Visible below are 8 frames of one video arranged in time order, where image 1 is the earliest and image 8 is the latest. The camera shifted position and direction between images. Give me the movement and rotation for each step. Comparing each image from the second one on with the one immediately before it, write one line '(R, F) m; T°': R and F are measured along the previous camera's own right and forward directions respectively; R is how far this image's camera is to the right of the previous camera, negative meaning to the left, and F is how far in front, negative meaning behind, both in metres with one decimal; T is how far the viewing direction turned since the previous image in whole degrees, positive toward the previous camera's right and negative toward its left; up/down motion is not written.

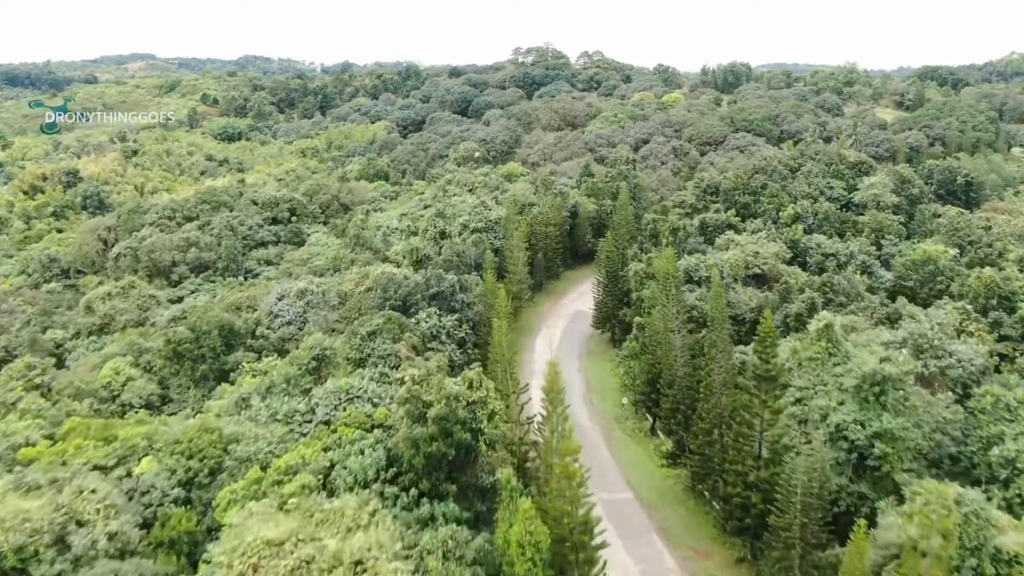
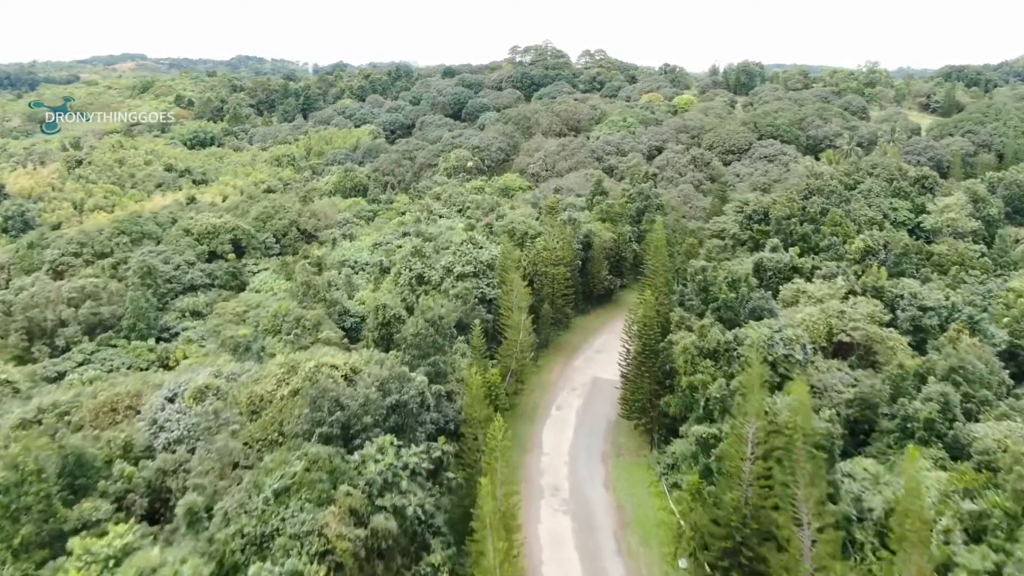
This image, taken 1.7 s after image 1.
(0.0, +7.3) m; 0°
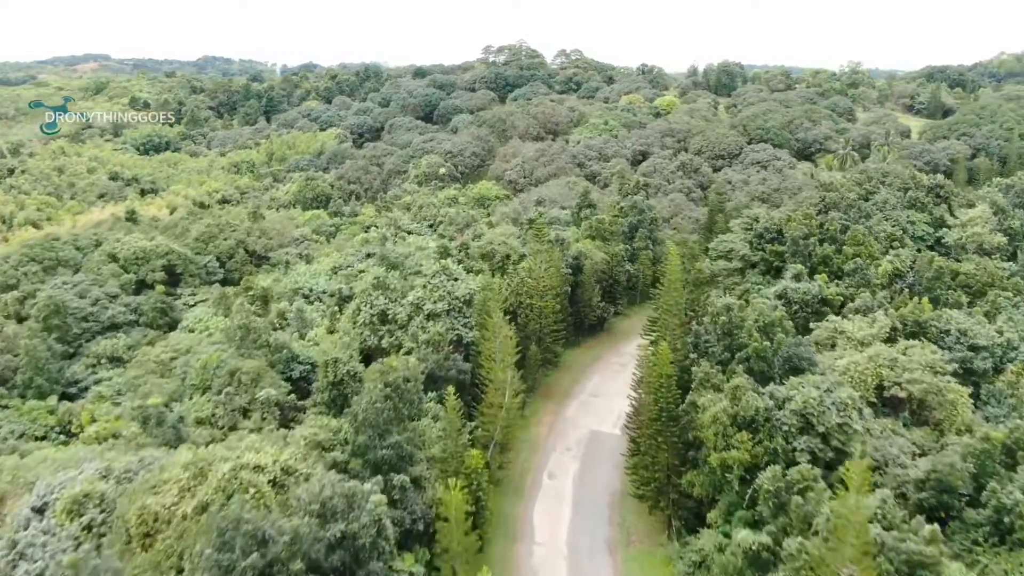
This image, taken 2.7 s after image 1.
(-0.2, +3.9) m; +2°
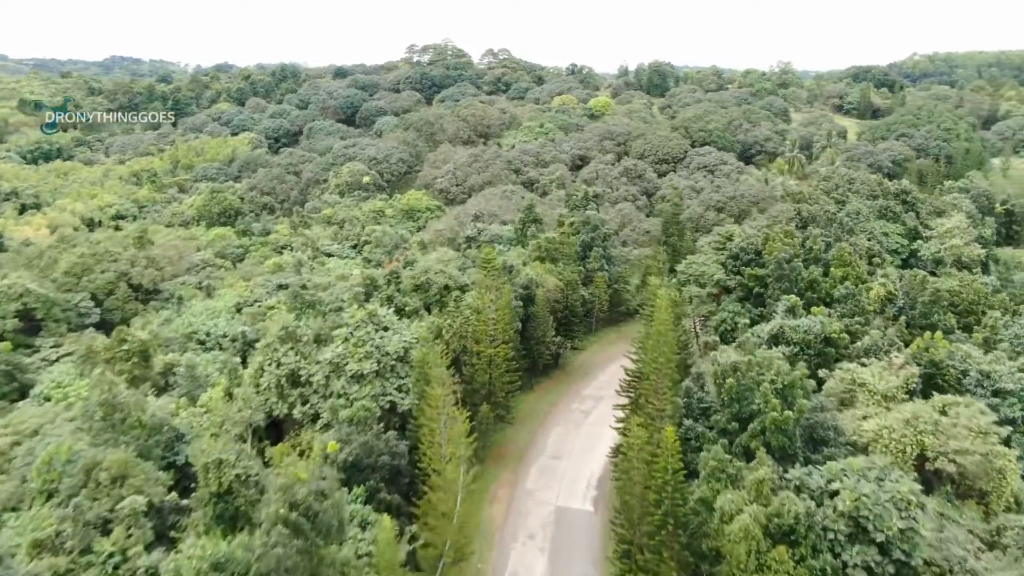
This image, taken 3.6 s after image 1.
(-0.3, +4.0) m; +5°
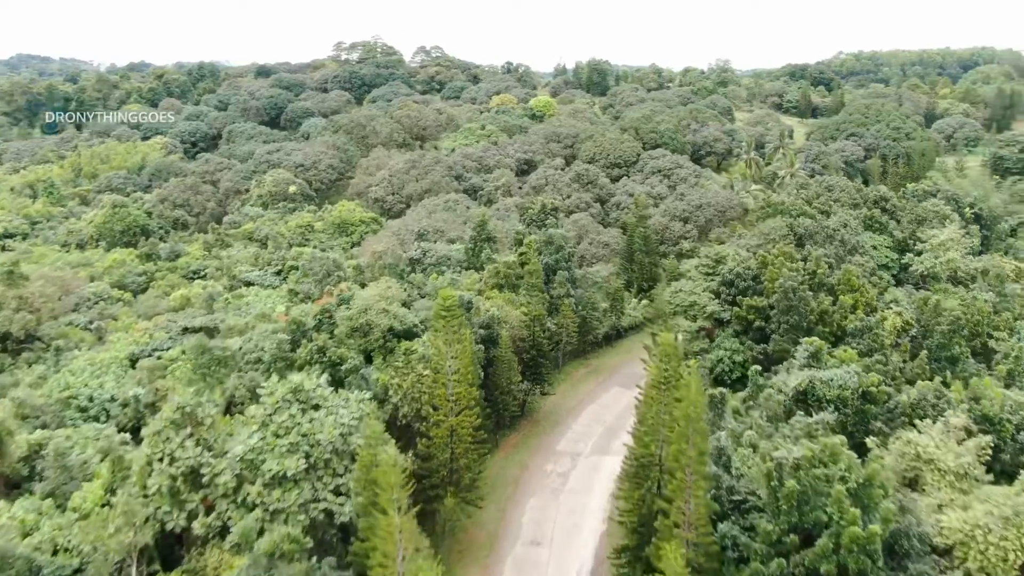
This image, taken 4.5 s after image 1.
(-0.5, +3.8) m; +5°
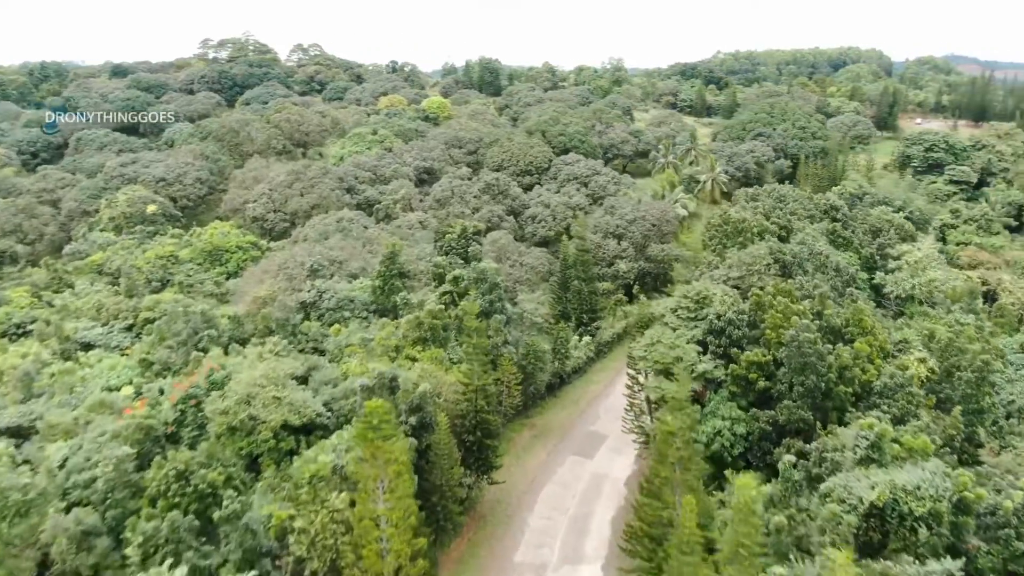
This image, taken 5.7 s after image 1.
(-0.8, +4.8) m; +8°
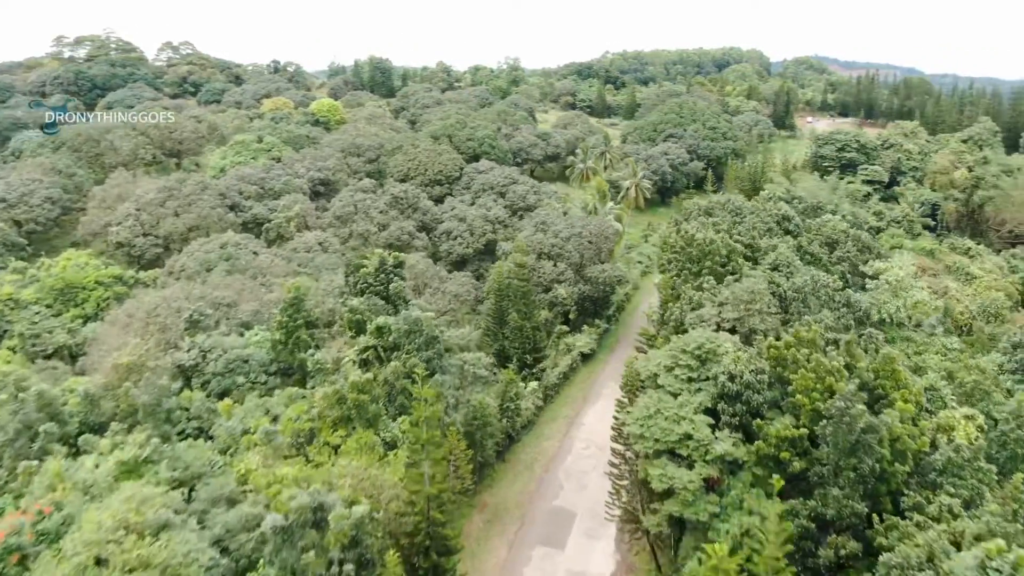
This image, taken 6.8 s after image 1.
(-0.9, +3.9) m; +8°
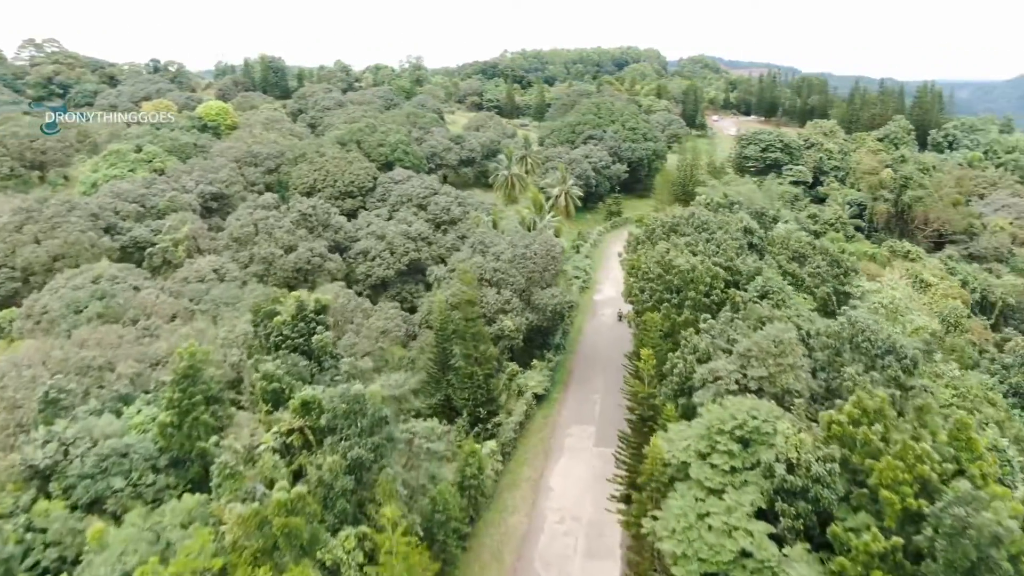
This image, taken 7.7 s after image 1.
(-1.0, +3.5) m; +7°
